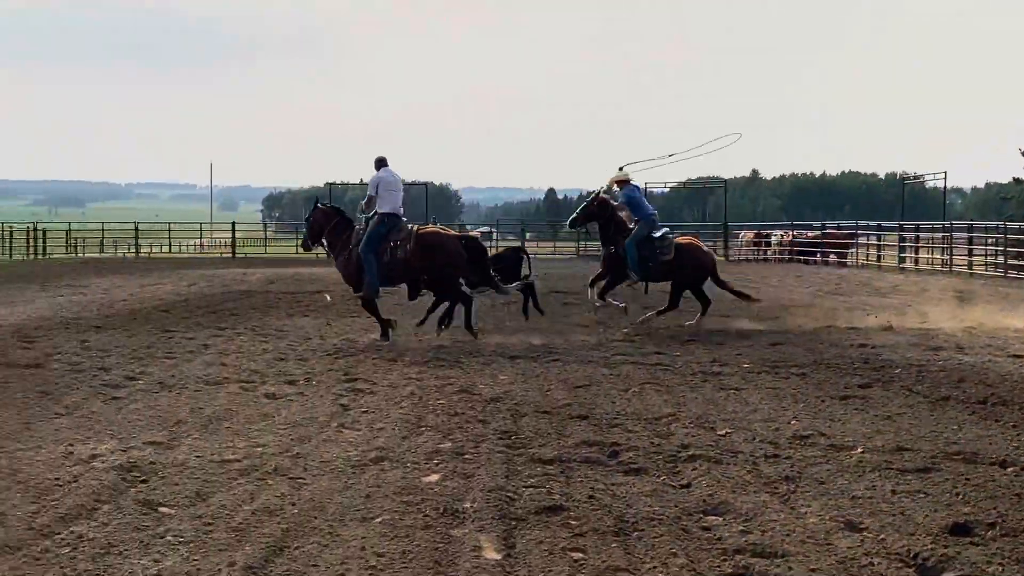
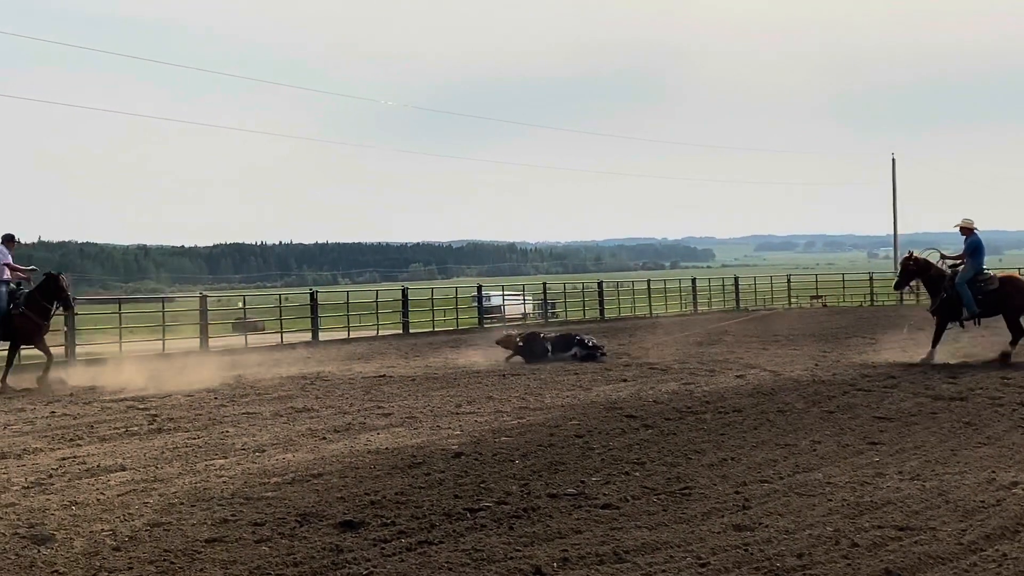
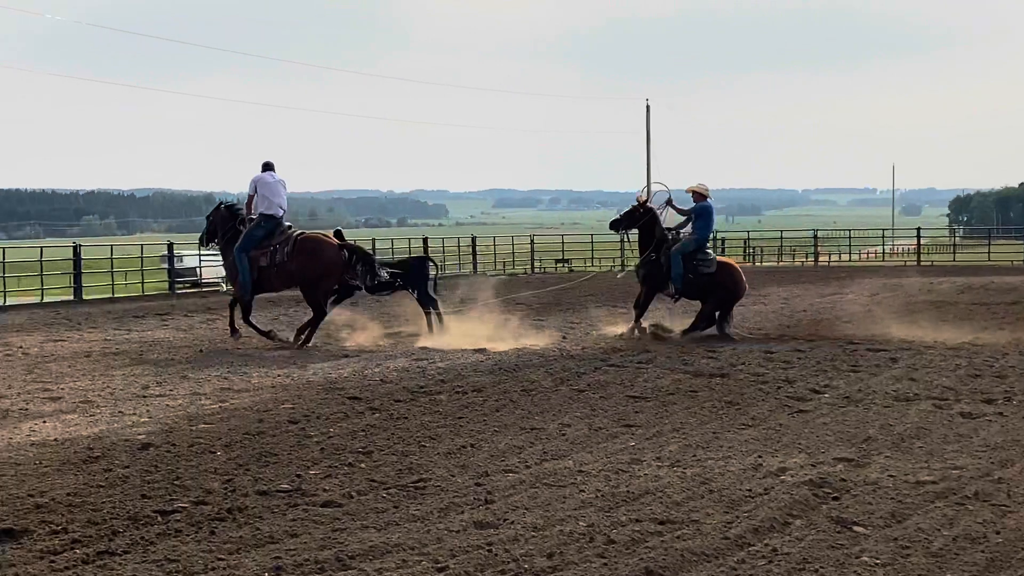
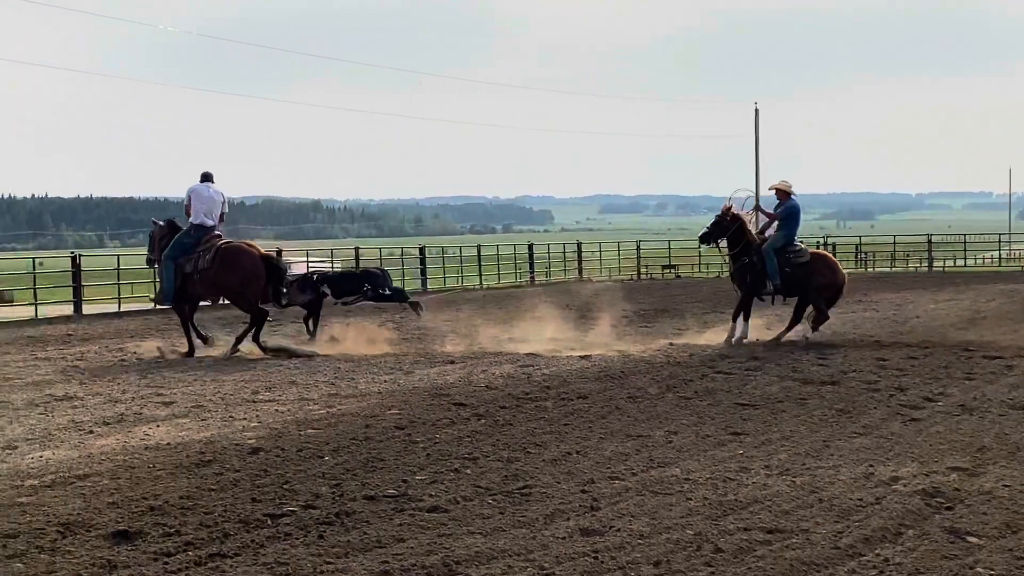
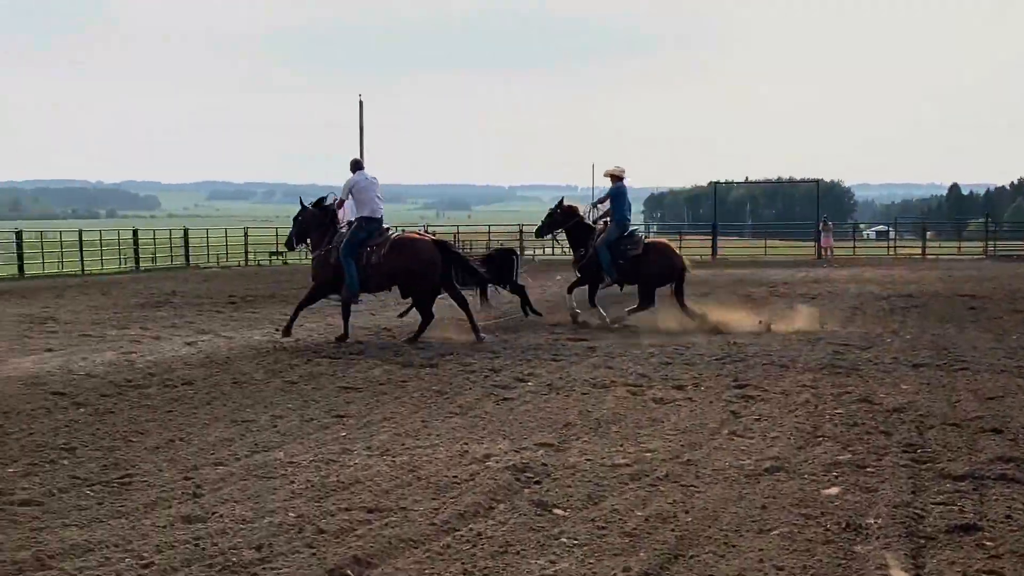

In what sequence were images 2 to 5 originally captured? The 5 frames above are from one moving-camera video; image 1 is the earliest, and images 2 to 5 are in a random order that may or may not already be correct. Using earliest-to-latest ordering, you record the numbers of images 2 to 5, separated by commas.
5, 3, 4, 2
